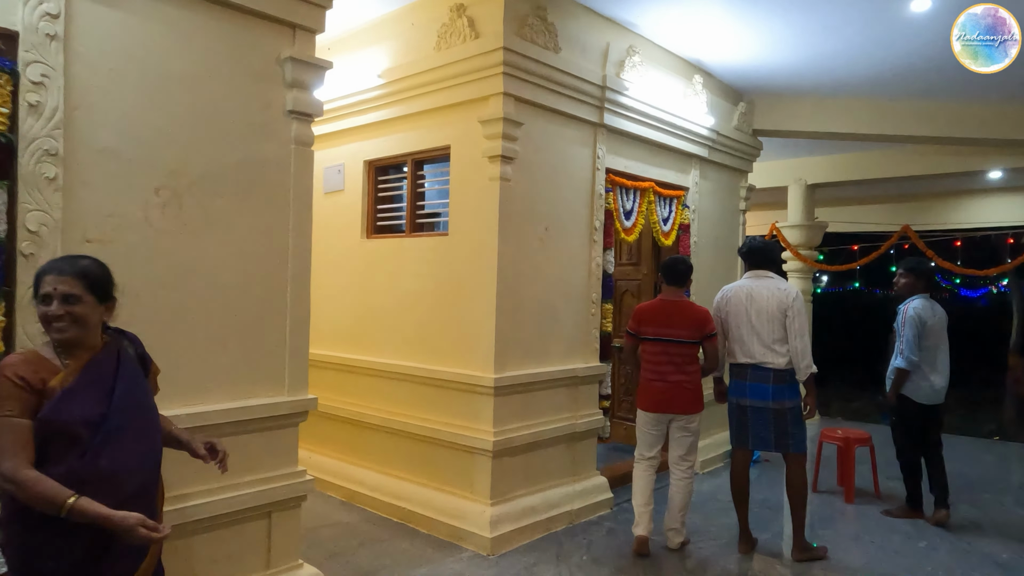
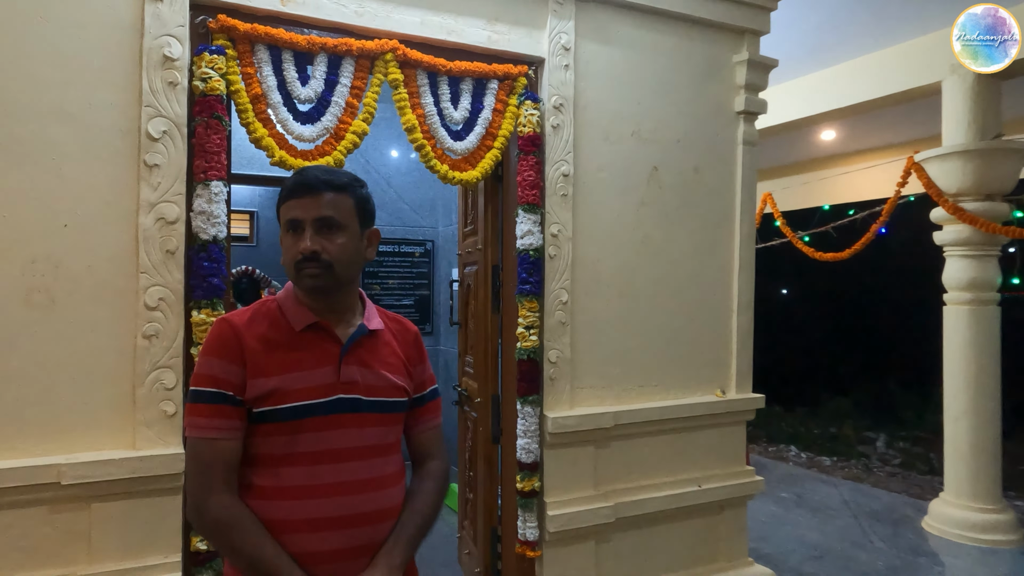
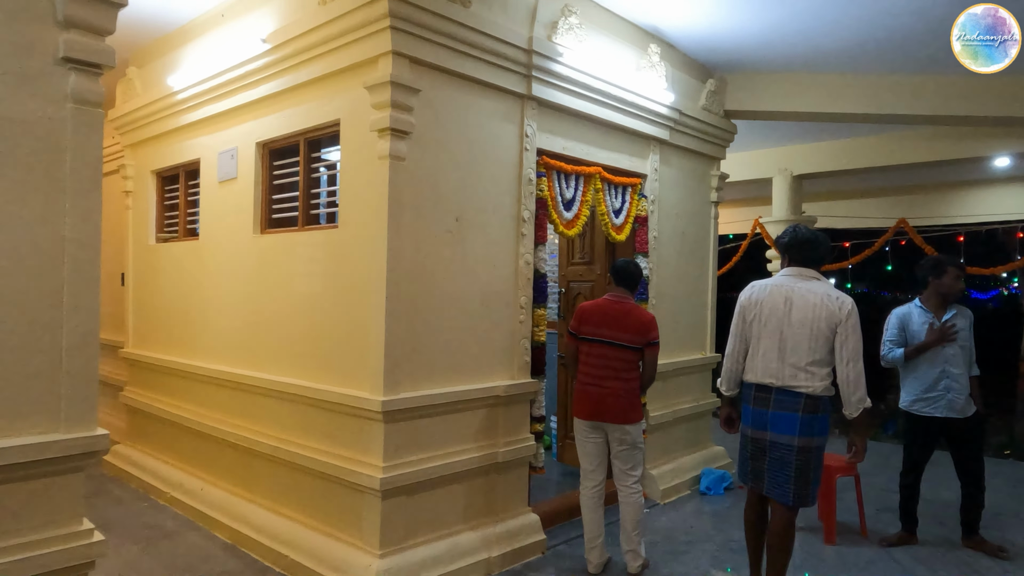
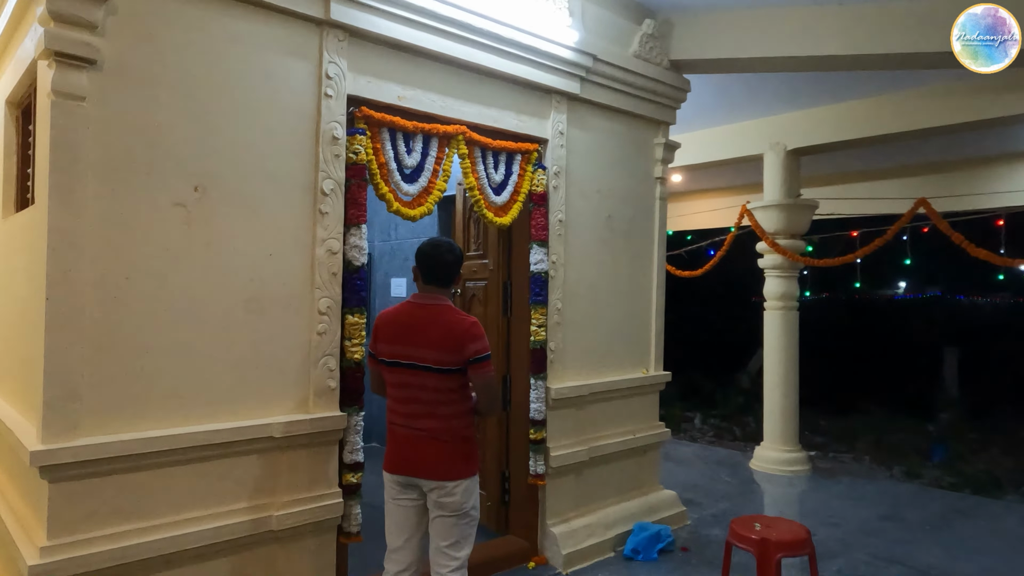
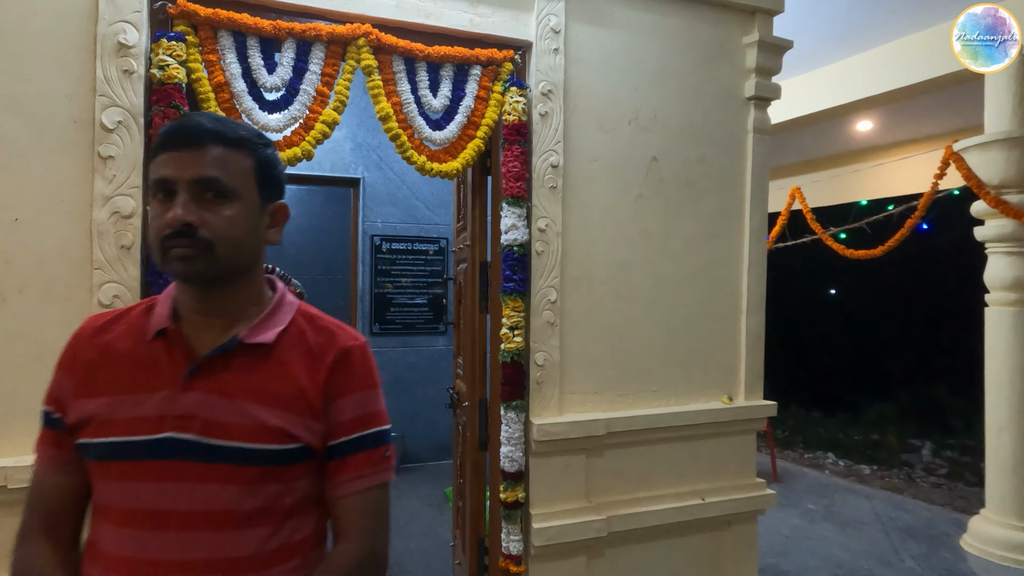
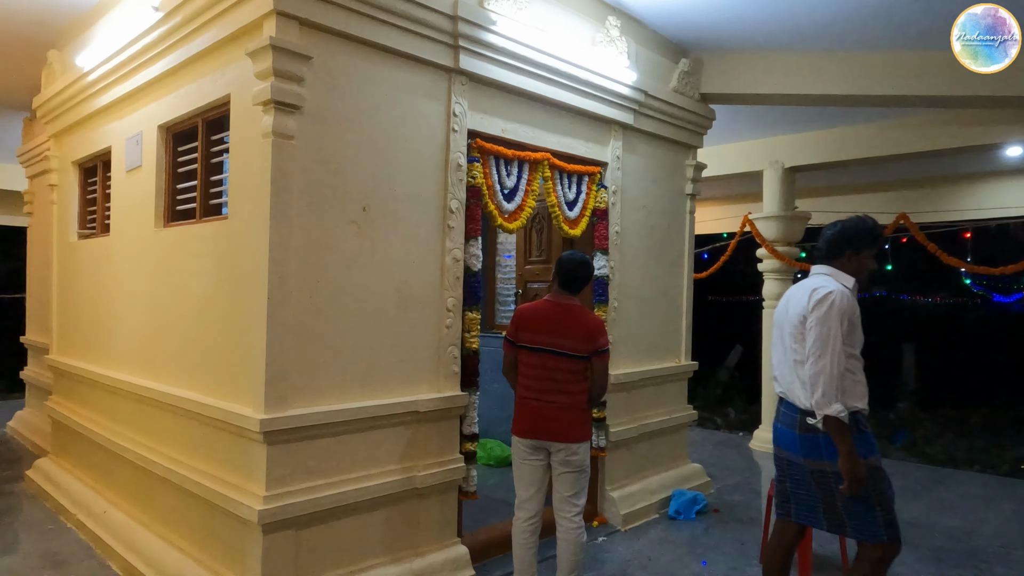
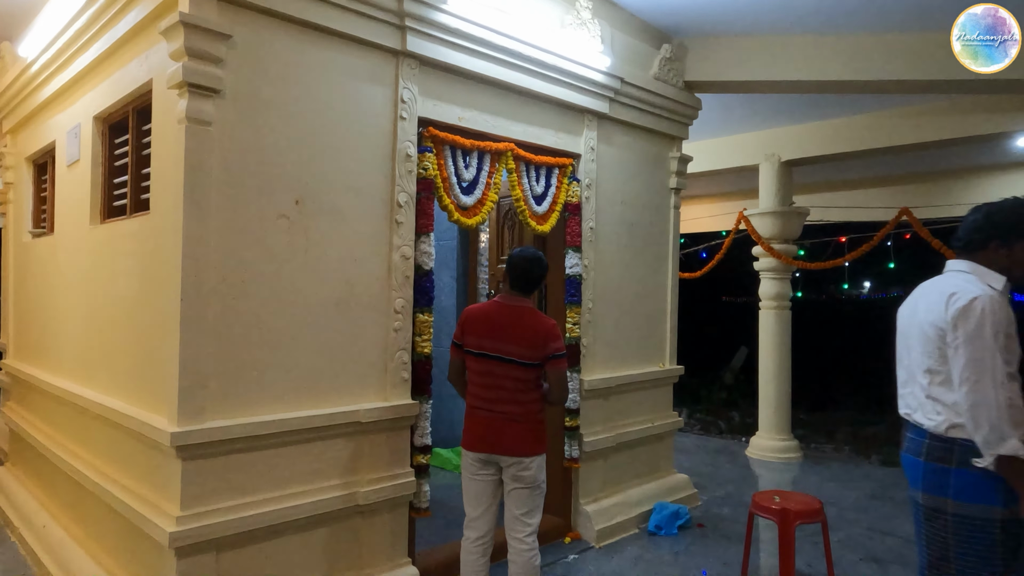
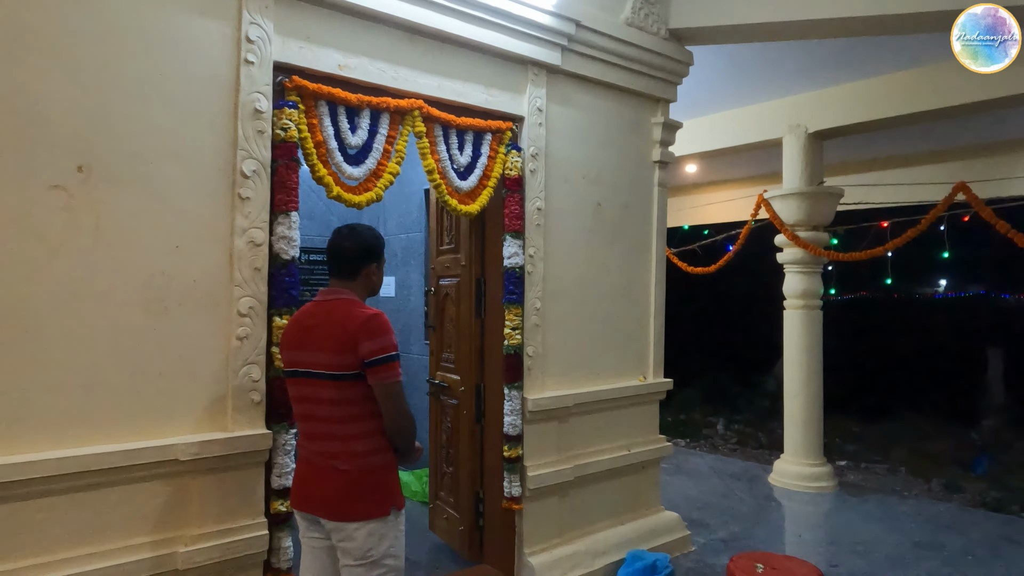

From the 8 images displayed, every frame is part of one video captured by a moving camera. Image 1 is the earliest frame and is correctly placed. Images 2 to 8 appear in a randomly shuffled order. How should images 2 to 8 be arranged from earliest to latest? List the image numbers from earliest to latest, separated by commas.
3, 6, 7, 4, 8, 2, 5
